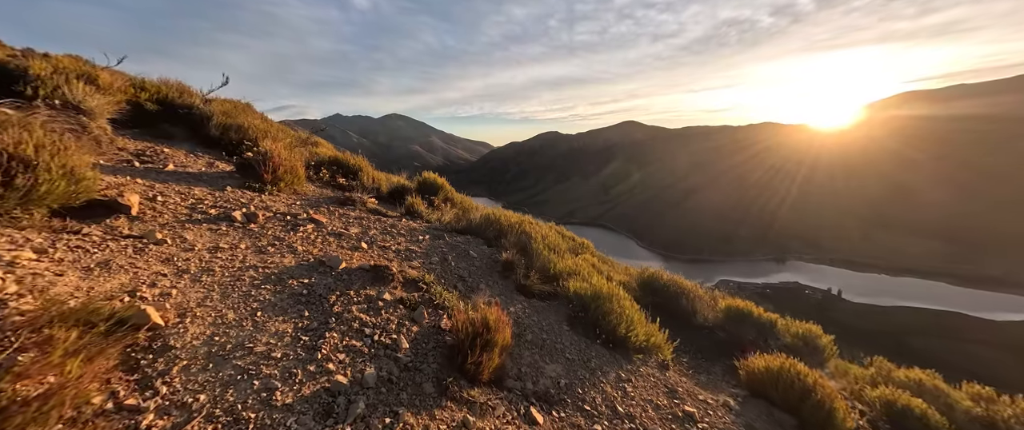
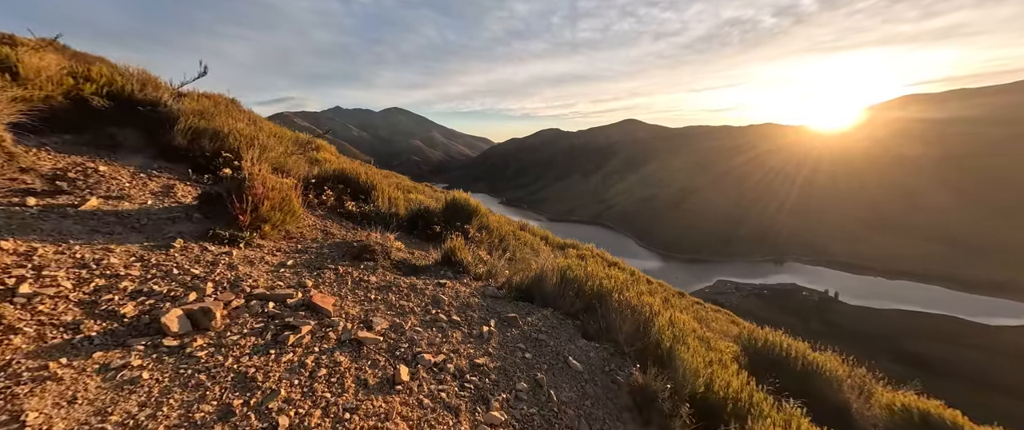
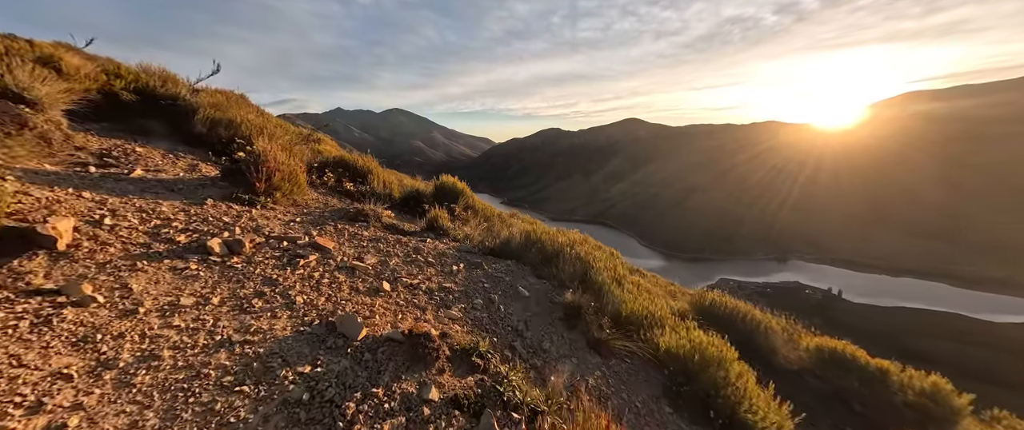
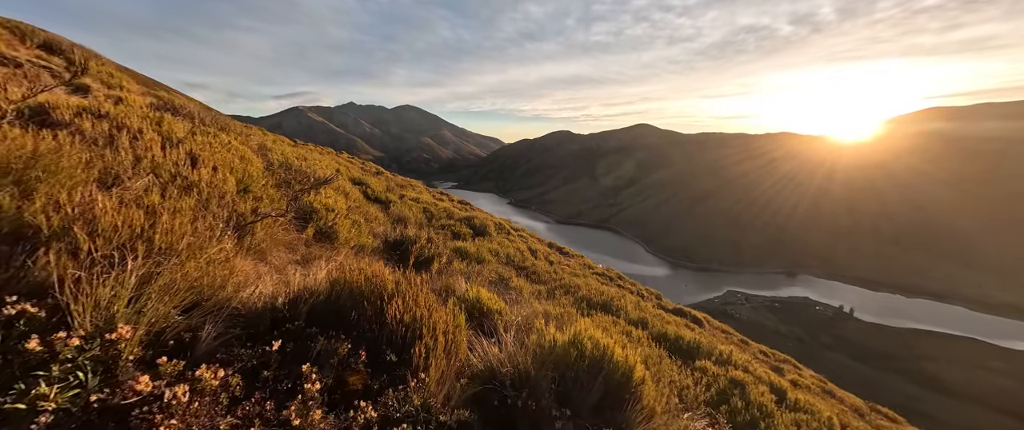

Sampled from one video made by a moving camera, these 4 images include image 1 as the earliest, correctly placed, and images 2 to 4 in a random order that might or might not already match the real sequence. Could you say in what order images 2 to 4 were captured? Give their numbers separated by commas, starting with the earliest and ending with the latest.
3, 2, 4
